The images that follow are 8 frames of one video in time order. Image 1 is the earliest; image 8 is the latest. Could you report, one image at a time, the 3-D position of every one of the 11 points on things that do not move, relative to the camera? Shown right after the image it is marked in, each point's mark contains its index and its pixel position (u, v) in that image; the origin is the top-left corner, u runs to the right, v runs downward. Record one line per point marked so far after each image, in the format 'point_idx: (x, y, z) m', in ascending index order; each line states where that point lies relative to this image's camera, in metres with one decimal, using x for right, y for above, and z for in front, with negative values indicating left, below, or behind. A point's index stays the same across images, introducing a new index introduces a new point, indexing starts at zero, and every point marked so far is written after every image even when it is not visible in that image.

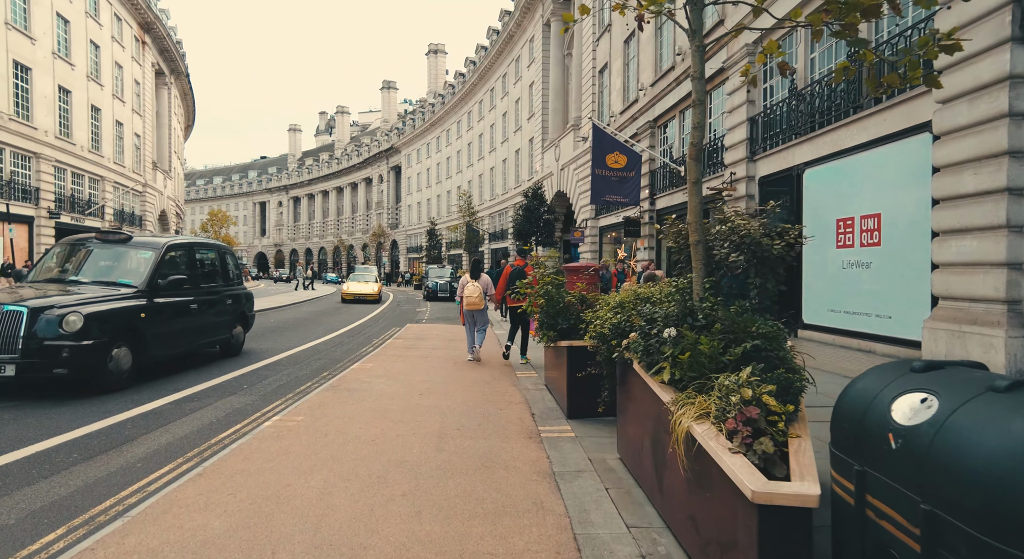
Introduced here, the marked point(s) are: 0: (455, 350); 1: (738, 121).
0: (-1.1, -1.3, +10.3) m
1: (+6.2, +4.3, +14.9) m
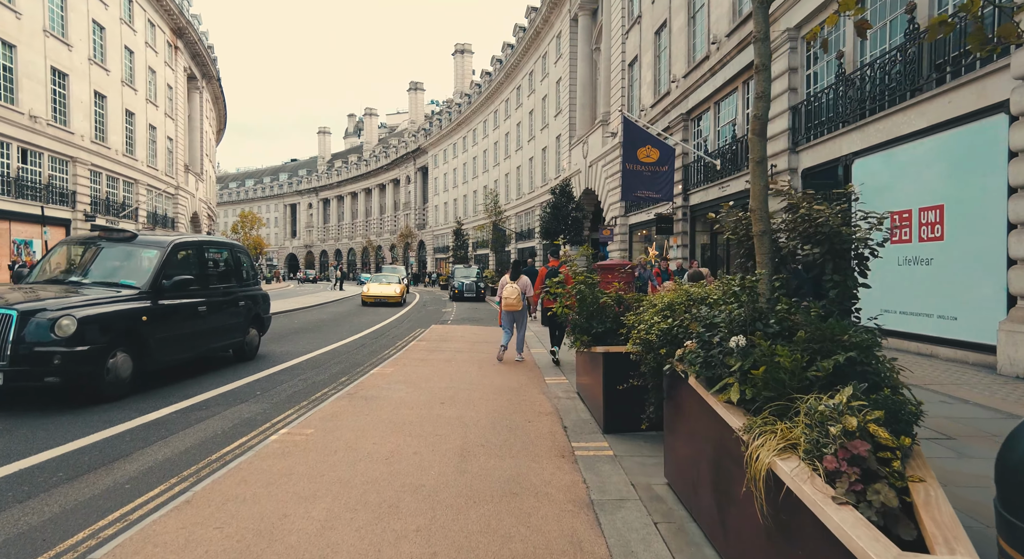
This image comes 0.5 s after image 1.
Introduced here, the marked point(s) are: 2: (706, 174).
0: (-0.6, -1.3, +9.8) m
1: (+6.9, +4.4, +14.1) m
2: (+6.9, +3.8, +19.2) m
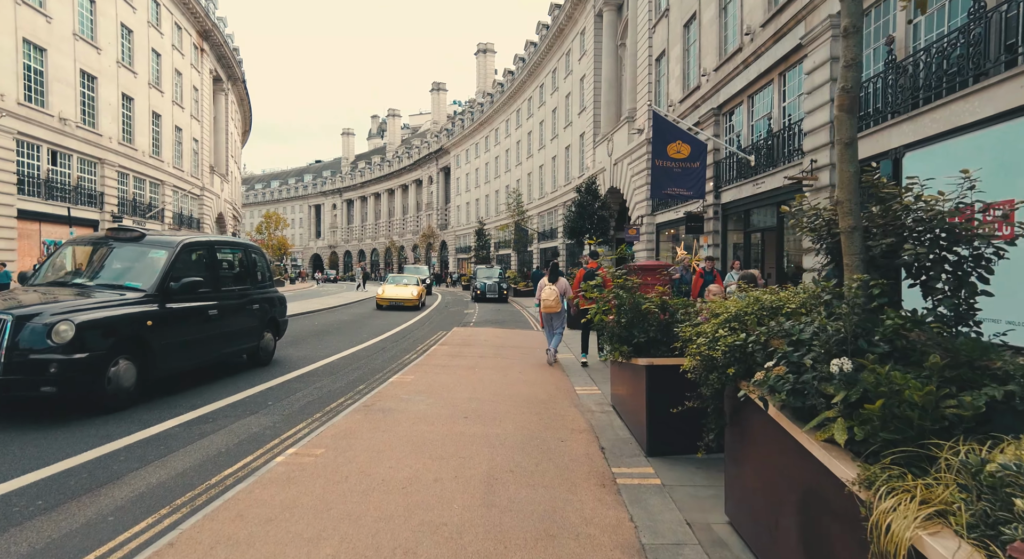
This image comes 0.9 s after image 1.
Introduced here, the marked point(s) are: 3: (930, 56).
0: (-0.1, -1.3, +9.3) m
1: (+7.5, +4.3, +13.3) m
2: (+7.7, +3.7, +18.4) m
3: (+7.6, +4.0, +9.8) m
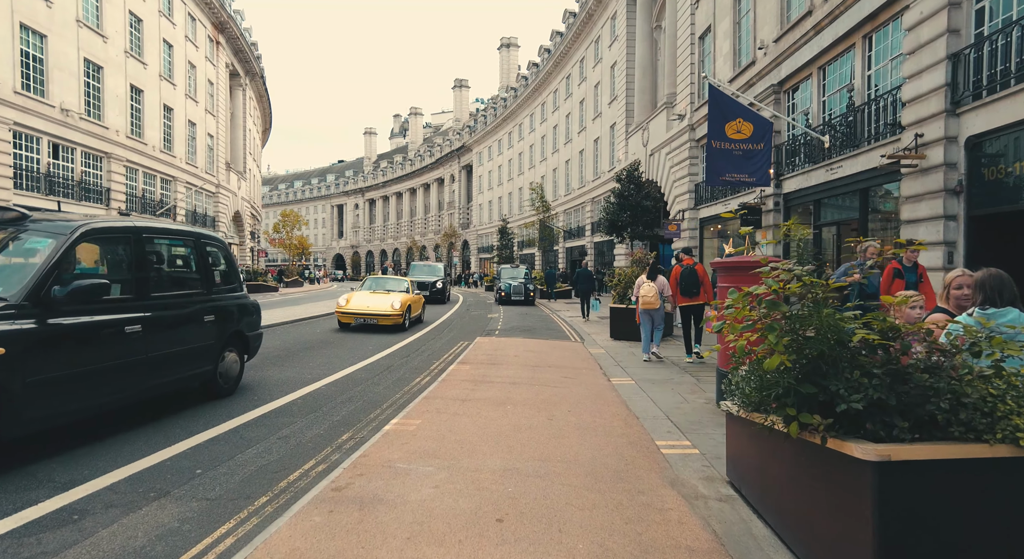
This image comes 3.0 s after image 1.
0: (+0.4, -1.4, +7.0) m
1: (+8.2, +4.3, +10.7) m
2: (+8.6, +3.7, +15.8) m
3: (+8.1, +4.0, +7.2) m
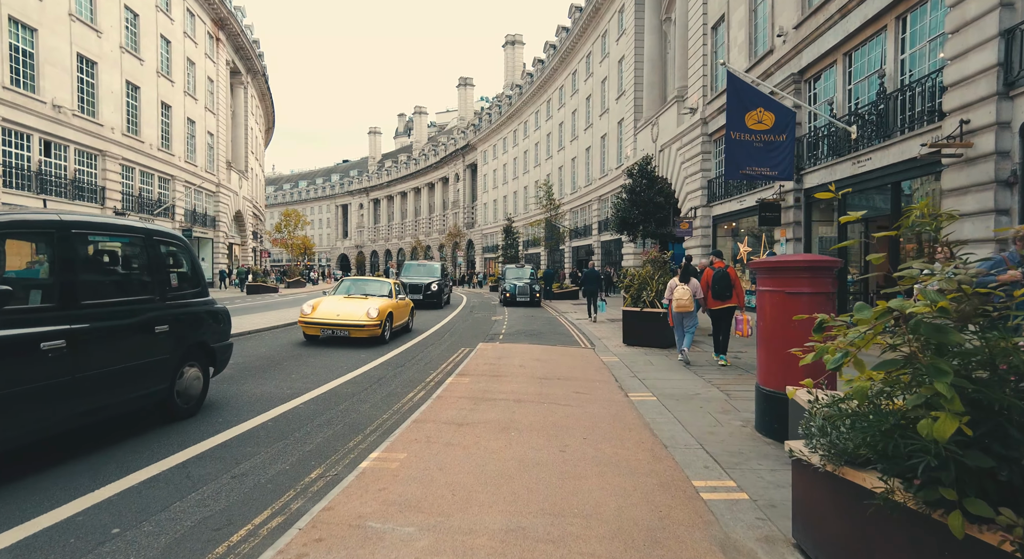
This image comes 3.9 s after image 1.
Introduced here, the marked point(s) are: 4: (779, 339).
0: (+0.5, -1.4, +6.1) m
1: (+8.3, +4.3, +9.7) m
2: (+8.8, +3.7, +14.8) m
3: (+8.2, +4.0, +6.3) m
4: (+2.4, -0.6, +5.0) m
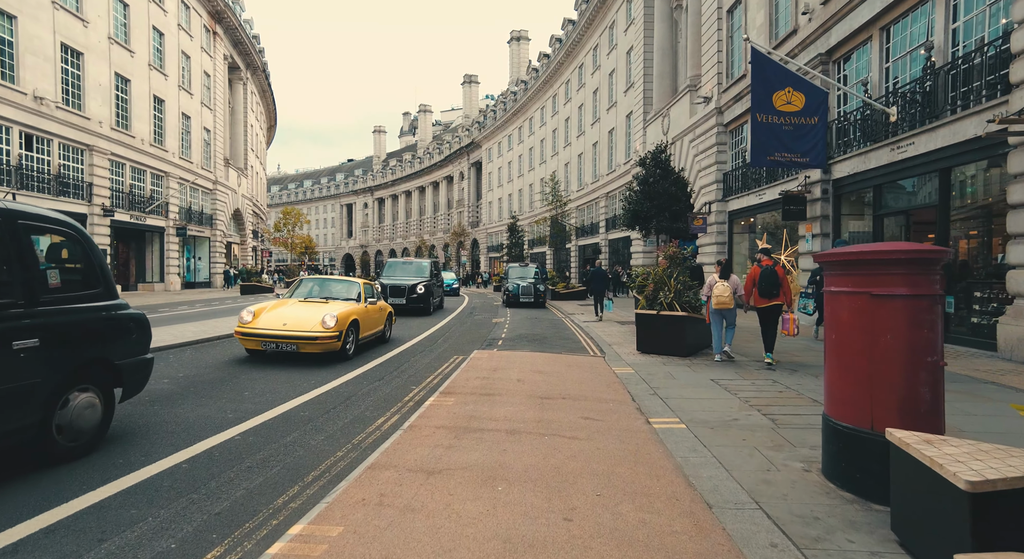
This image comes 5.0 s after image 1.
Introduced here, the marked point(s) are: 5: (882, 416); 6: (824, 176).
0: (+0.4, -1.4, +4.8) m
1: (+8.3, +4.3, +8.3) m
2: (+8.8, +3.7, +13.4) m
3: (+8.1, +4.0, +4.9) m
4: (+2.4, -0.5, +3.7) m
5: (+2.4, -0.9, +3.6) m
6: (+8.7, +2.9, +15.1) m
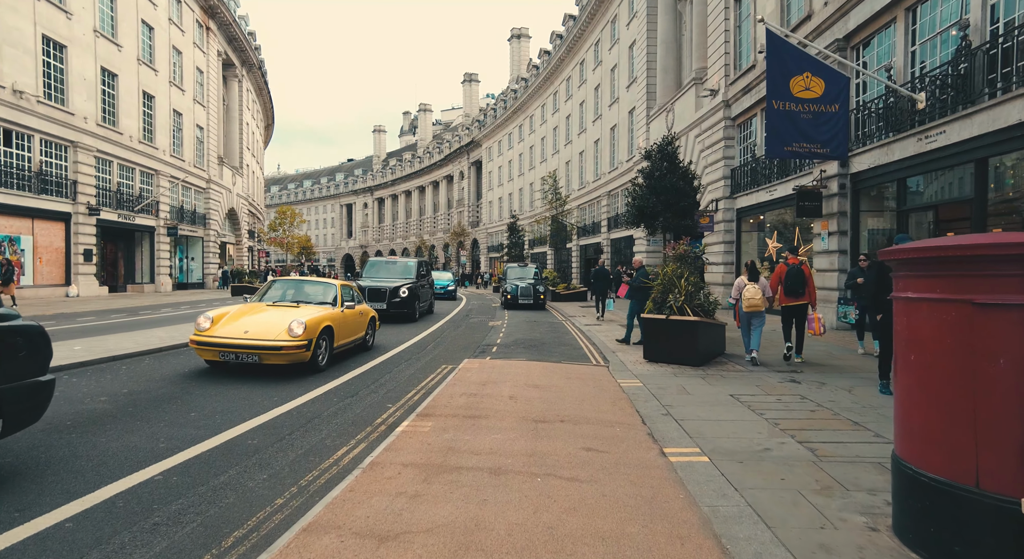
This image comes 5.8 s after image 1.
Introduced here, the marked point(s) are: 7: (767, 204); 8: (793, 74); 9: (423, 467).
0: (+0.3, -1.4, +3.9) m
1: (+8.2, +4.3, +7.4) m
2: (+8.7, +3.7, +12.5) m
3: (+8.0, +4.0, +3.9) m
4: (+2.2, -0.6, +2.7) m
5: (+2.3, -0.9, +2.6) m
6: (+8.6, +2.8, +14.1) m
7: (+8.4, +2.5, +17.8) m
8: (+5.8, +4.3, +11.2) m
9: (-0.7, -1.4, +4.0) m
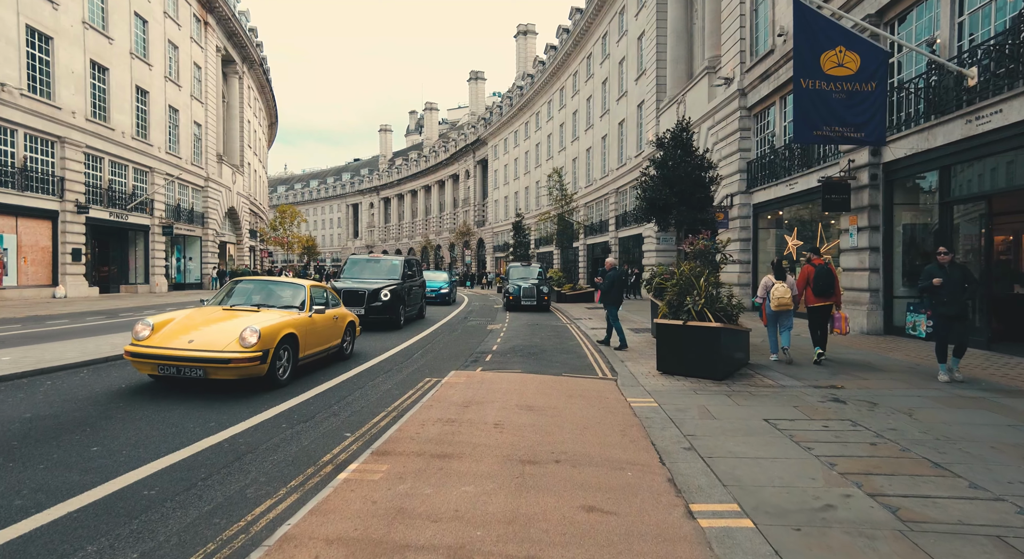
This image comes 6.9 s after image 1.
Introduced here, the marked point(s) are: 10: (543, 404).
0: (+0.1, -1.4, +2.7) m
1: (+8.0, +4.3, +6.1) m
2: (+8.6, +3.7, +11.2) m
3: (+7.8, +4.0, +2.6) m
4: (+2.1, -0.6, +1.5) m
5: (+2.1, -0.9, +1.4) m
6: (+8.5, +2.8, +12.8) m
7: (+8.4, +2.5, +16.5) m
8: (+5.7, +4.3, +9.9) m
9: (-0.8, -1.4, +2.8) m
10: (+0.3, -1.4, +5.9) m
